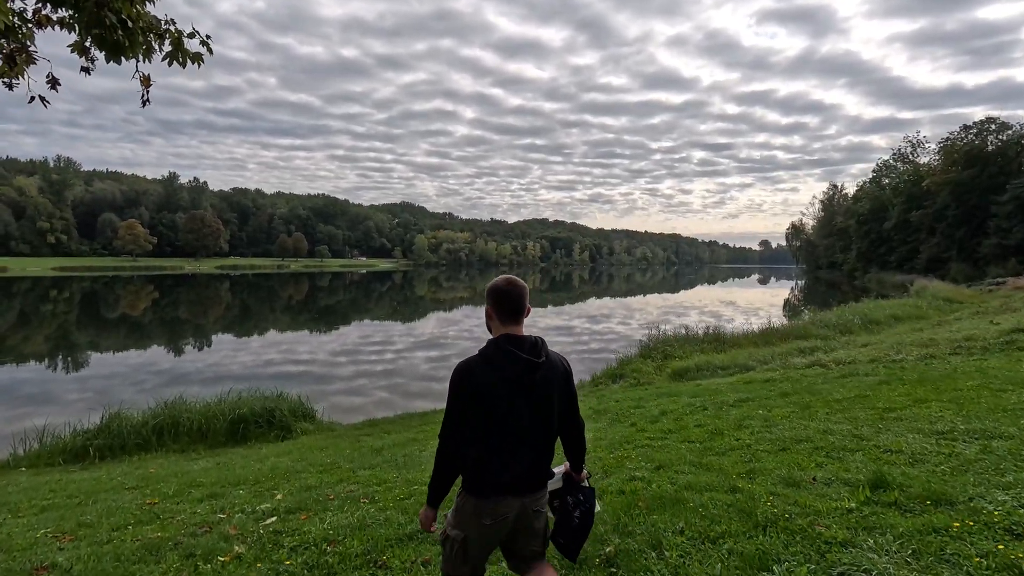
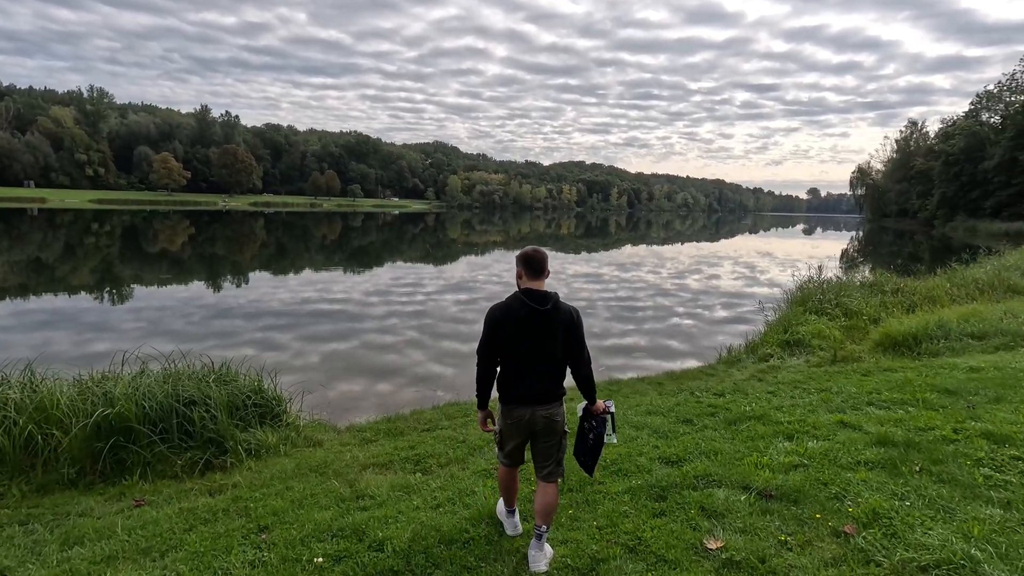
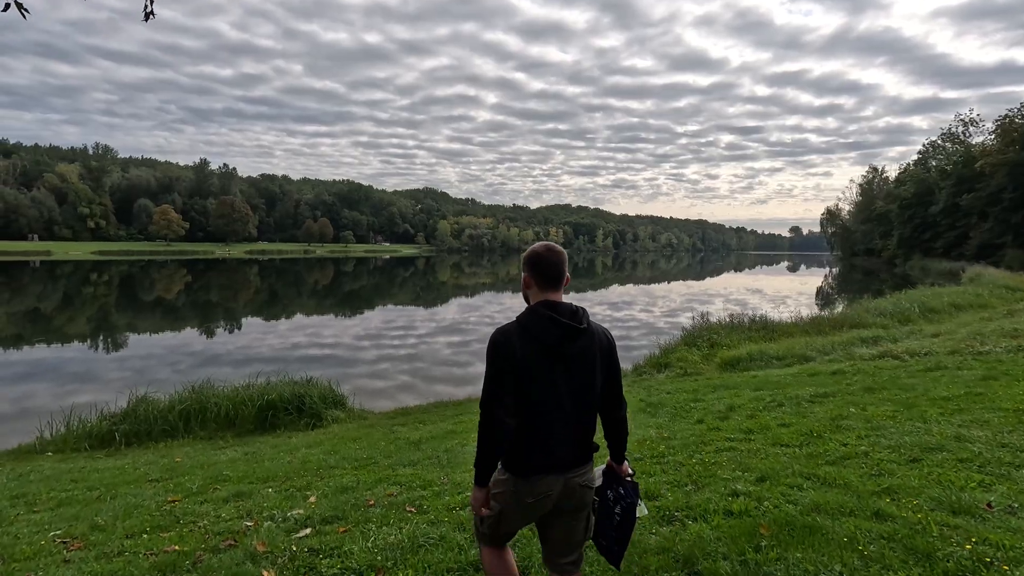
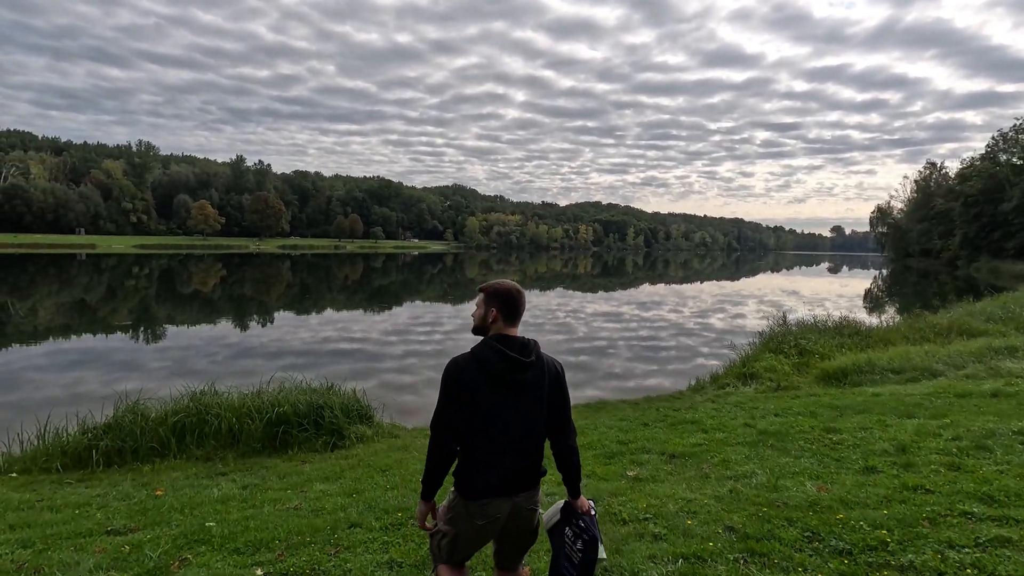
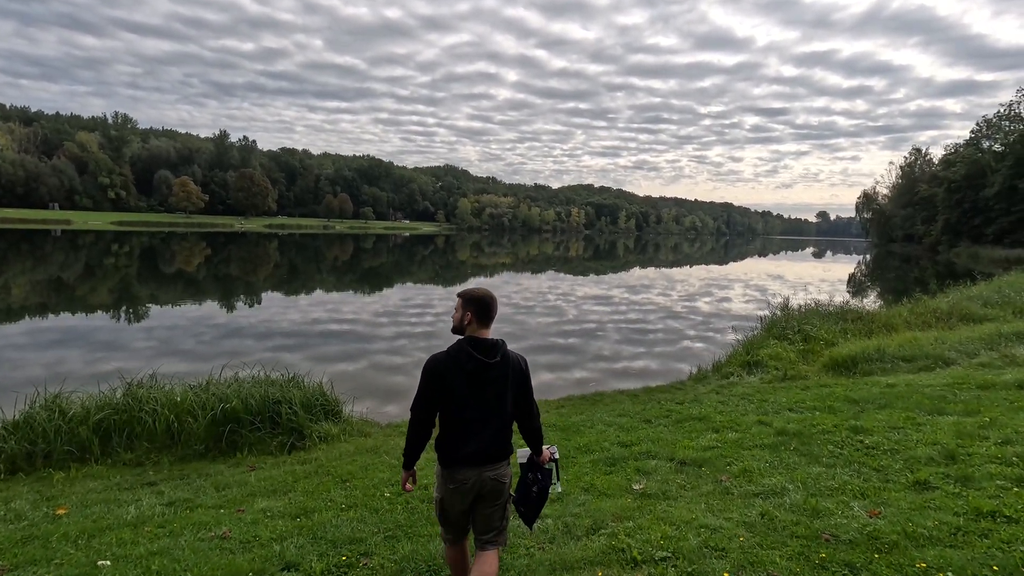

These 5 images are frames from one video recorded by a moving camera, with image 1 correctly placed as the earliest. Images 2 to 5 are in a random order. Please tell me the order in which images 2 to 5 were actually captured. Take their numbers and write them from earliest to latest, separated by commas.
3, 4, 5, 2
